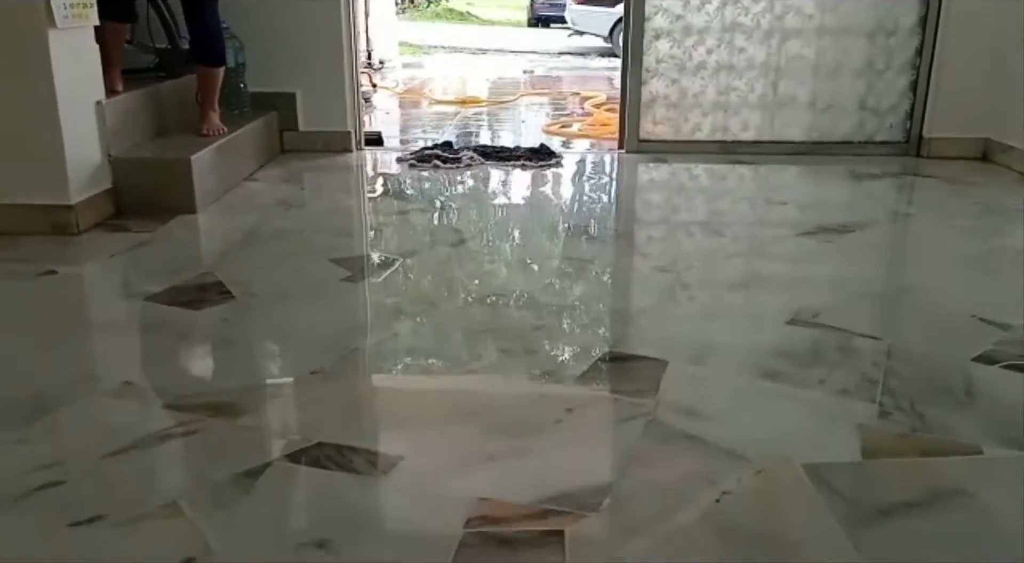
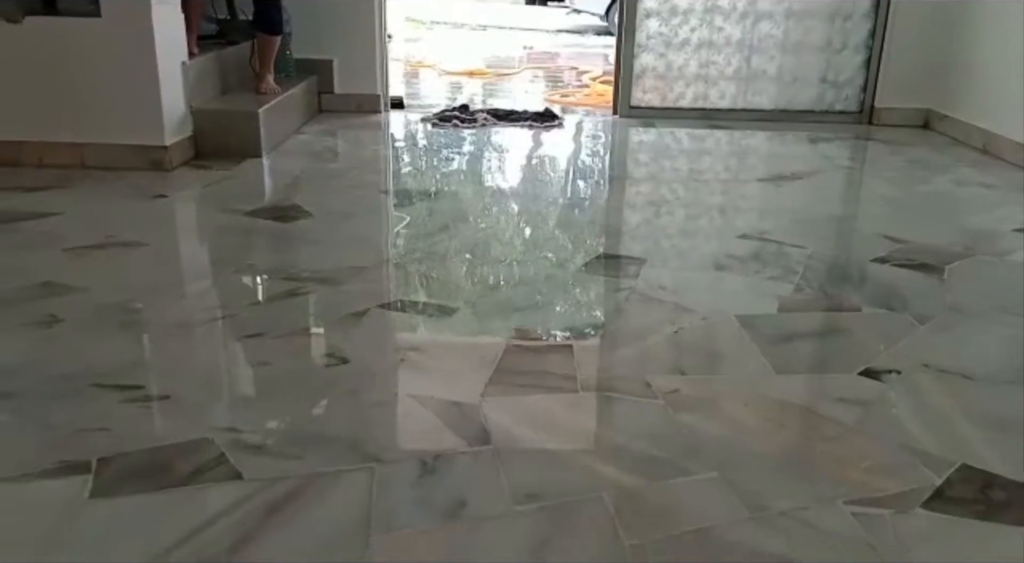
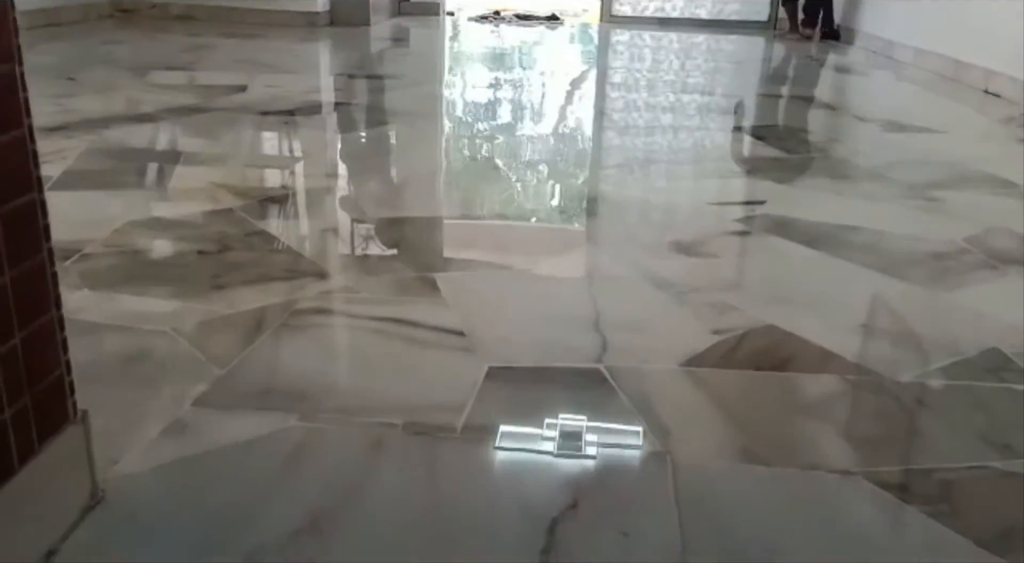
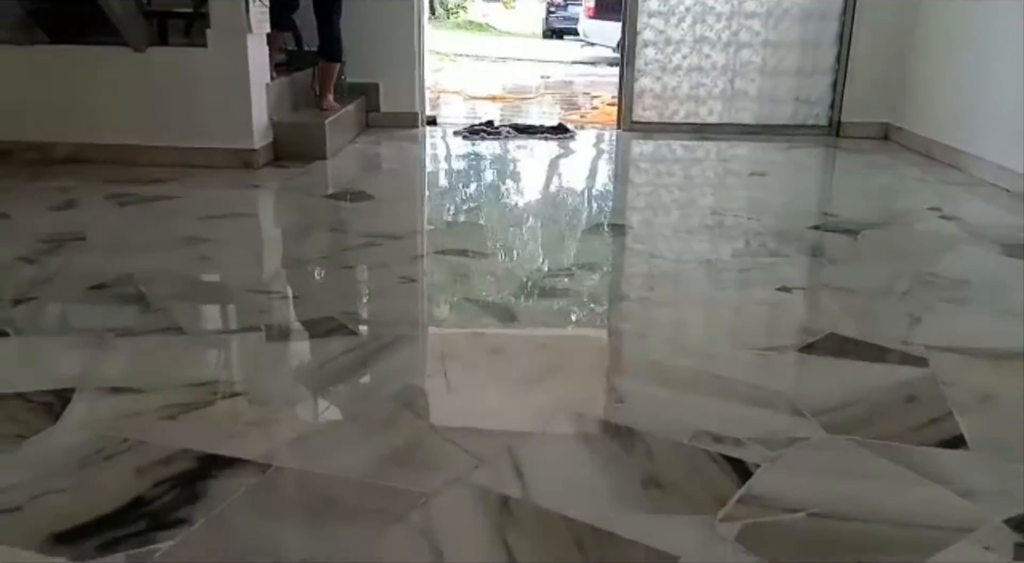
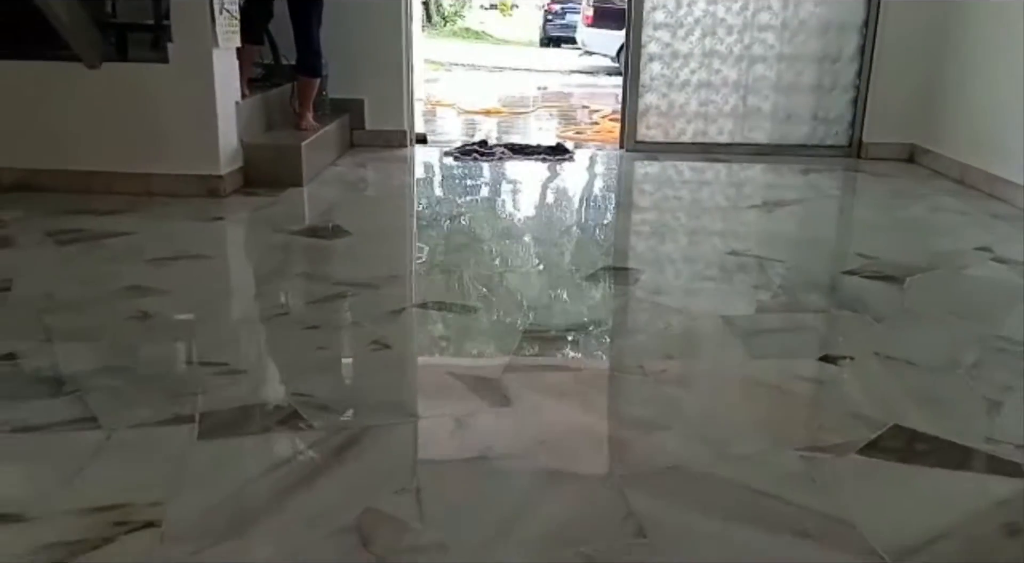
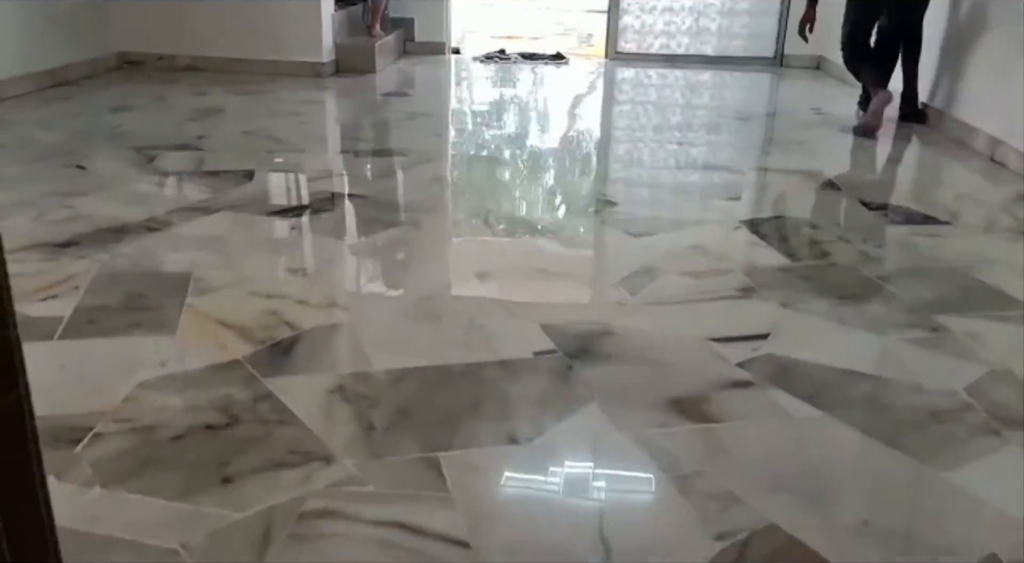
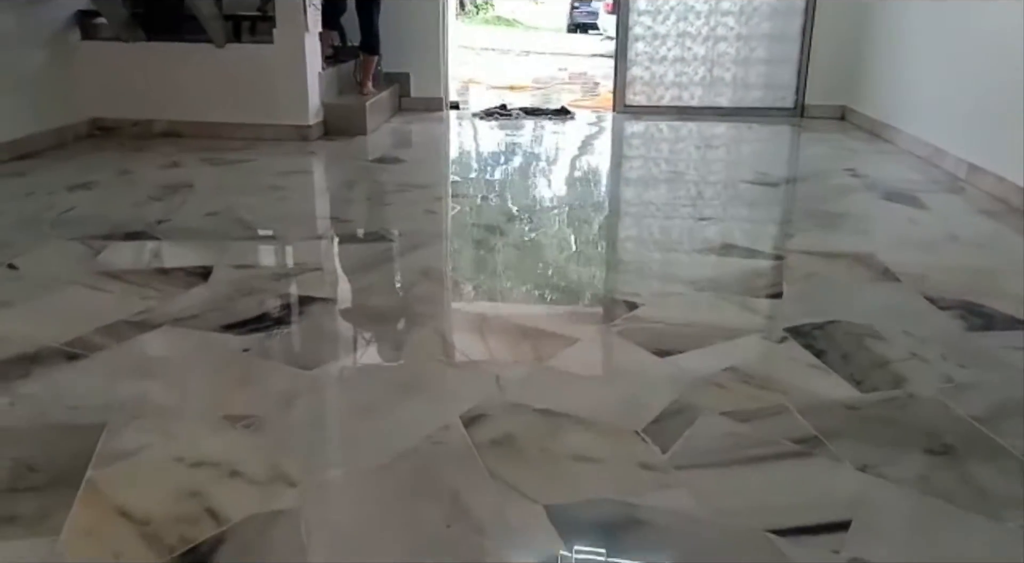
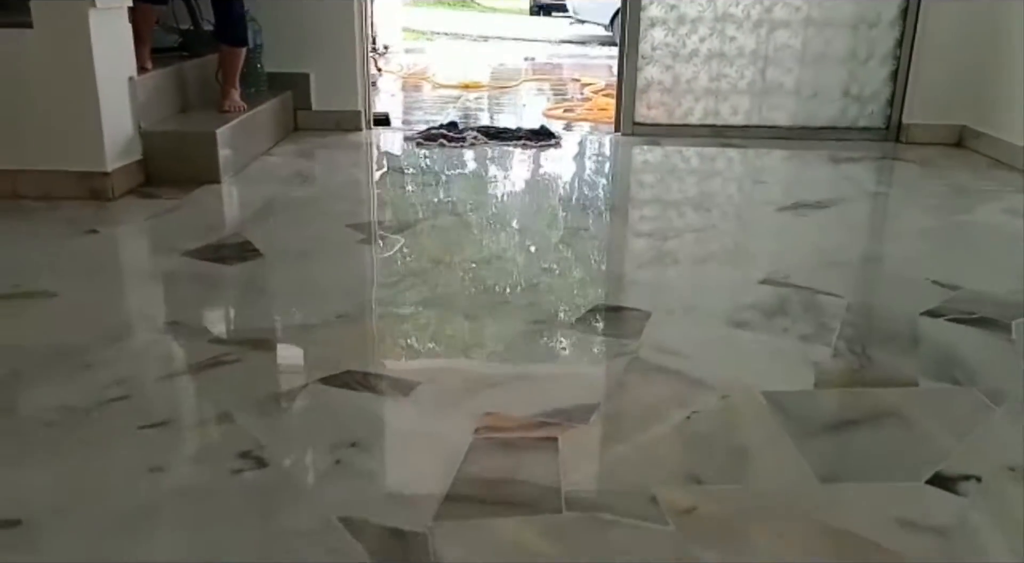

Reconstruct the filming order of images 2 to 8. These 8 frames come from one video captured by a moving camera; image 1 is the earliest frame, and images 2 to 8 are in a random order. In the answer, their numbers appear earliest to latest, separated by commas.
8, 2, 5, 4, 7, 6, 3
